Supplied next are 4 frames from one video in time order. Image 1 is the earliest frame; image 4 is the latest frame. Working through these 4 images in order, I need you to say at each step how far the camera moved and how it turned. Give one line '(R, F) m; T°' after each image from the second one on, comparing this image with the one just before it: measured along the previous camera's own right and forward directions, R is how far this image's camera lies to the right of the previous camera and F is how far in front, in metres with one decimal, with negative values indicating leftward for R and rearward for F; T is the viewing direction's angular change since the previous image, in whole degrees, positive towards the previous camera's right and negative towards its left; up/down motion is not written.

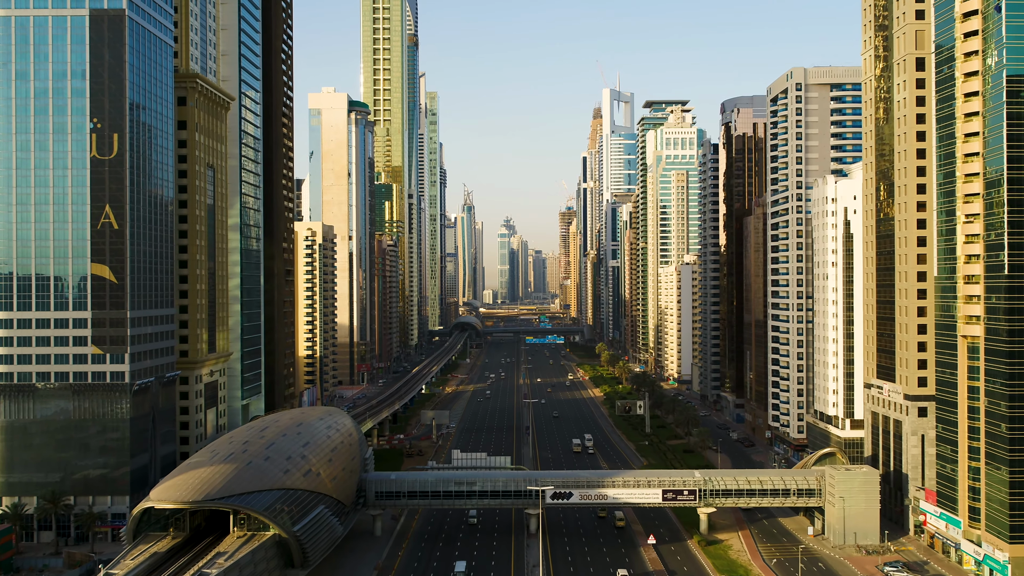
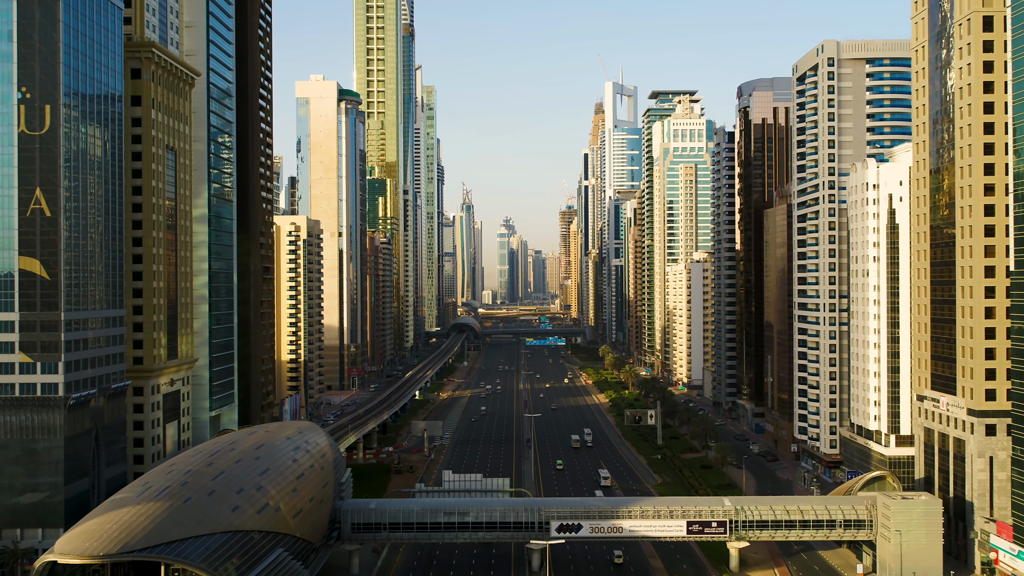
(0.0, +12.0) m; 0°
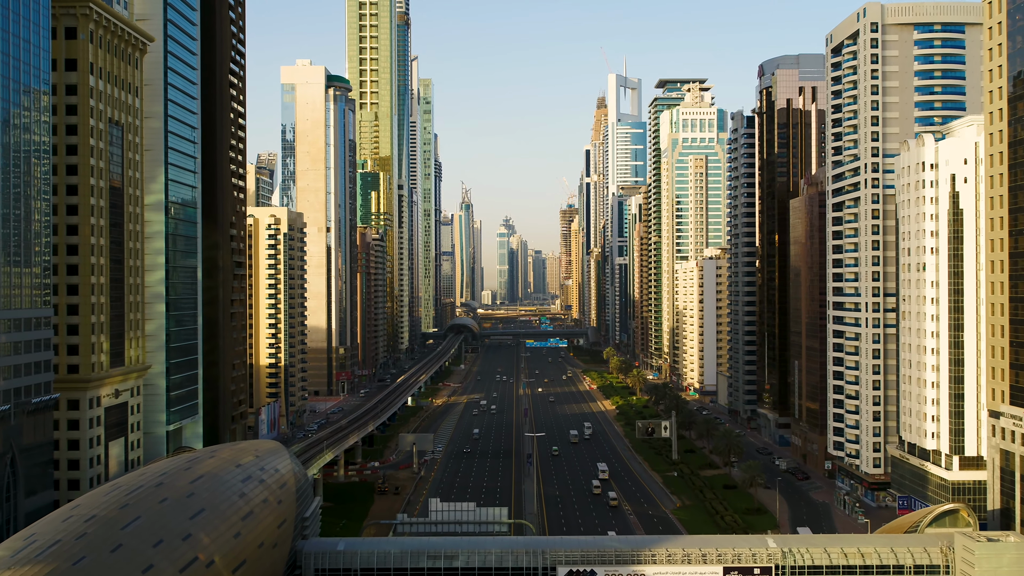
(+0.1, +12.8) m; 0°
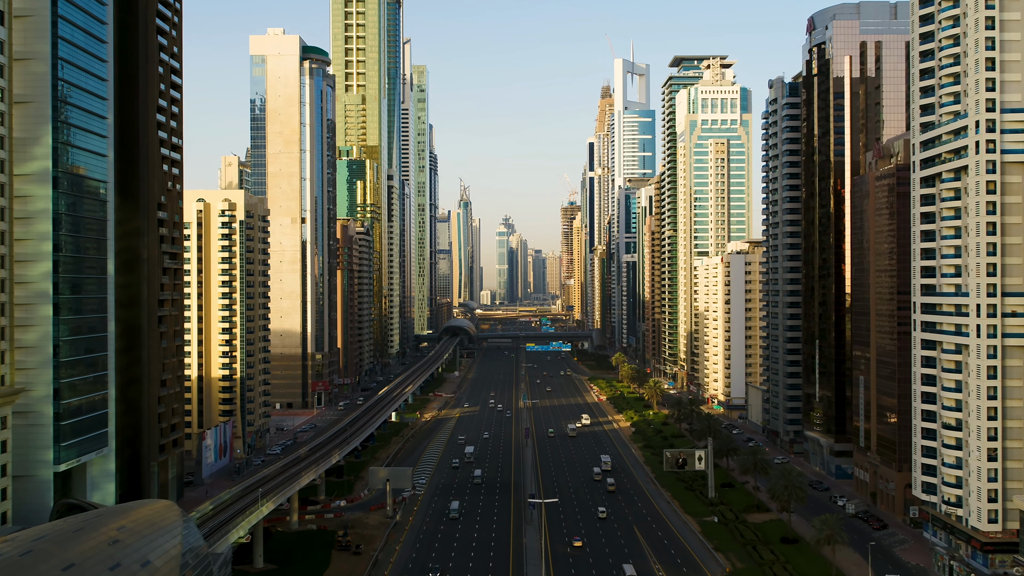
(+0.2, +22.3) m; 0°
